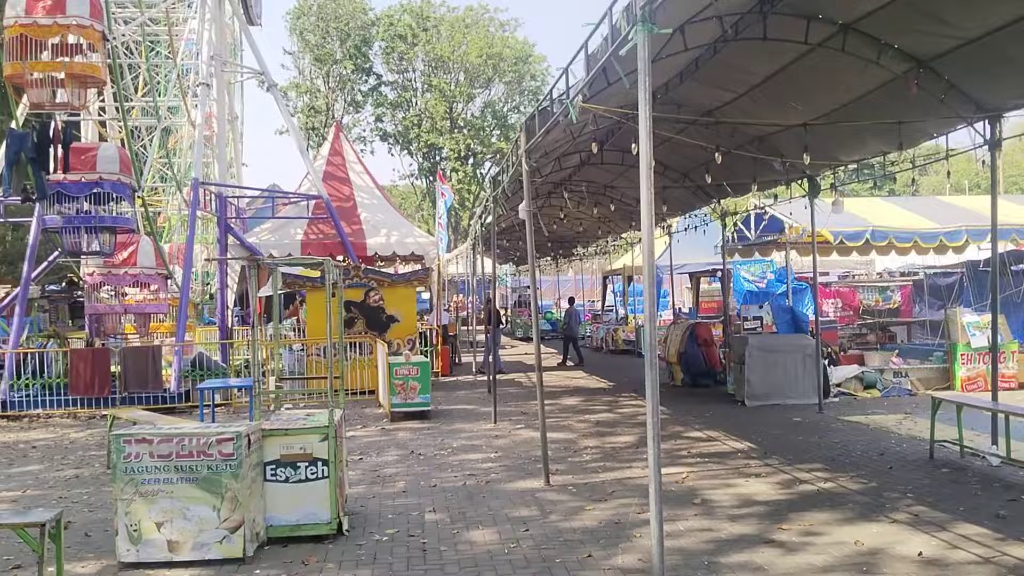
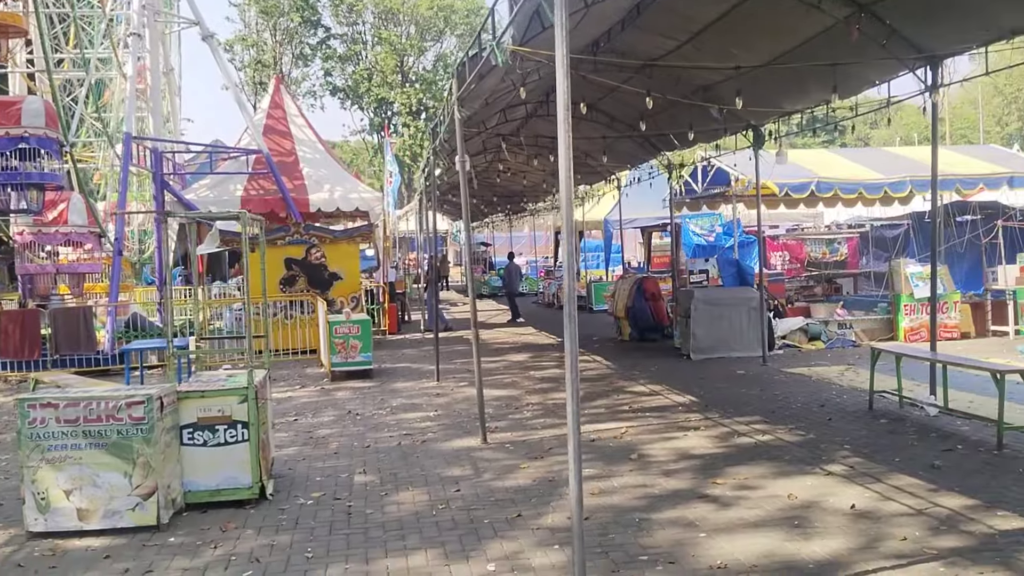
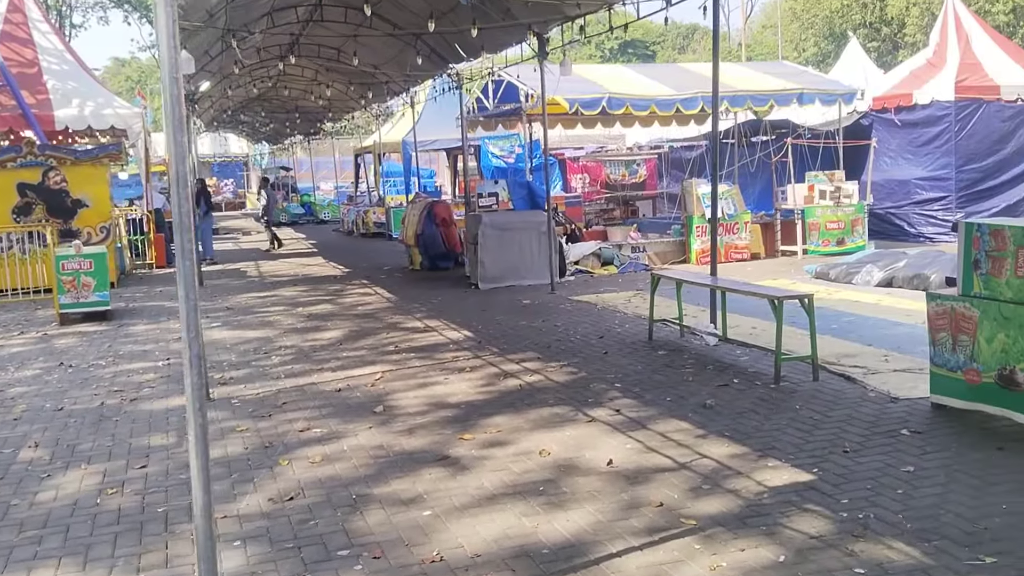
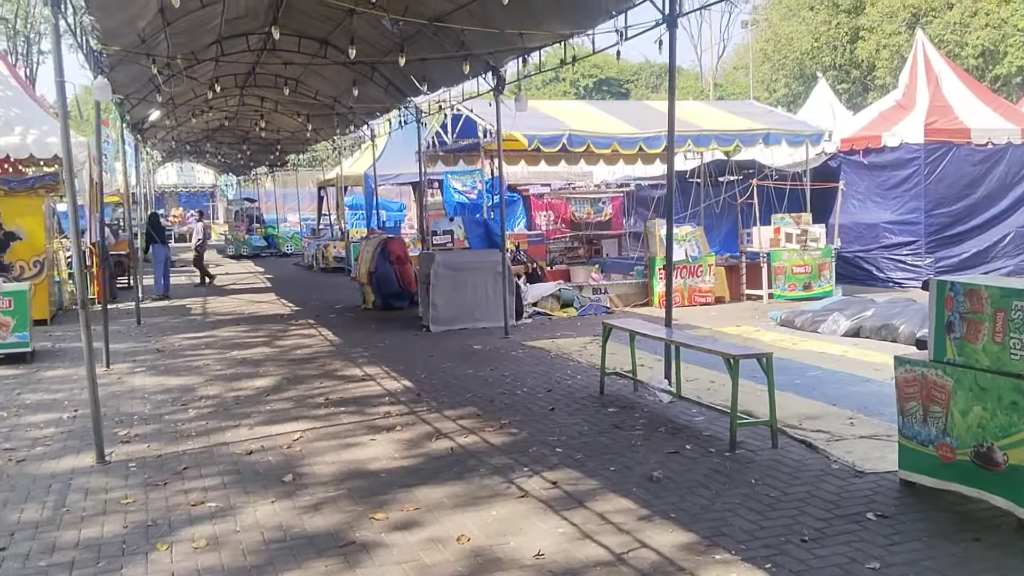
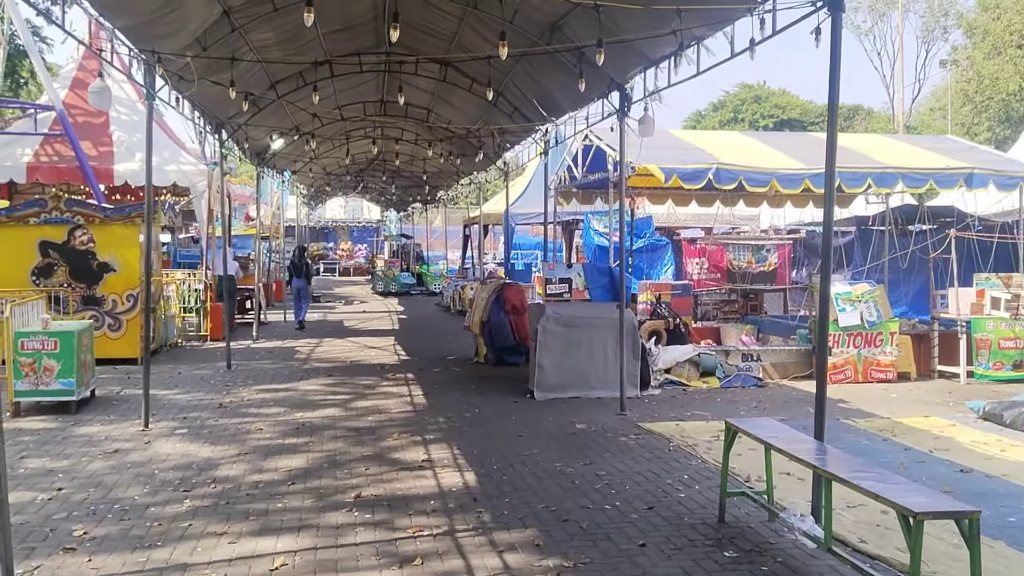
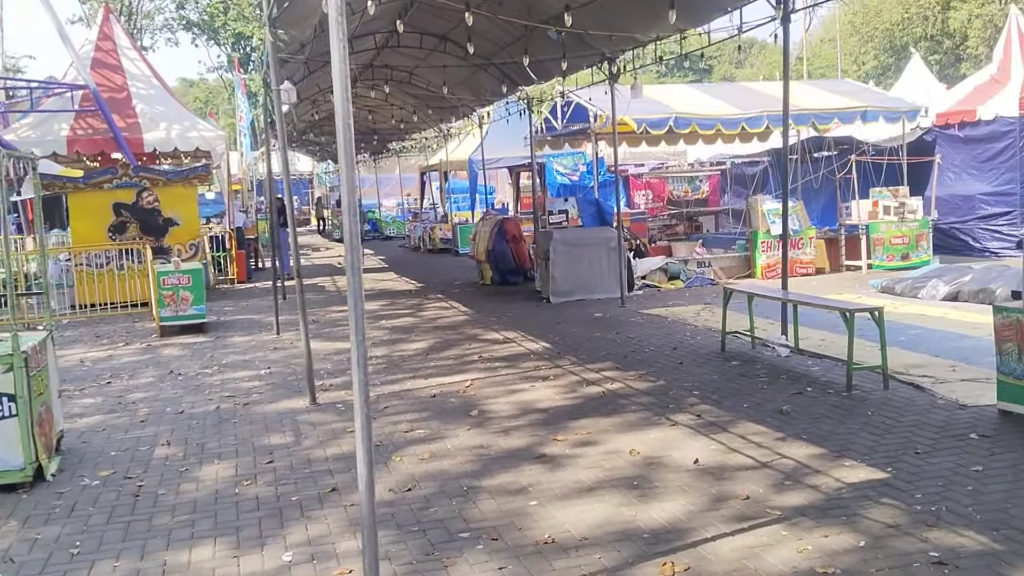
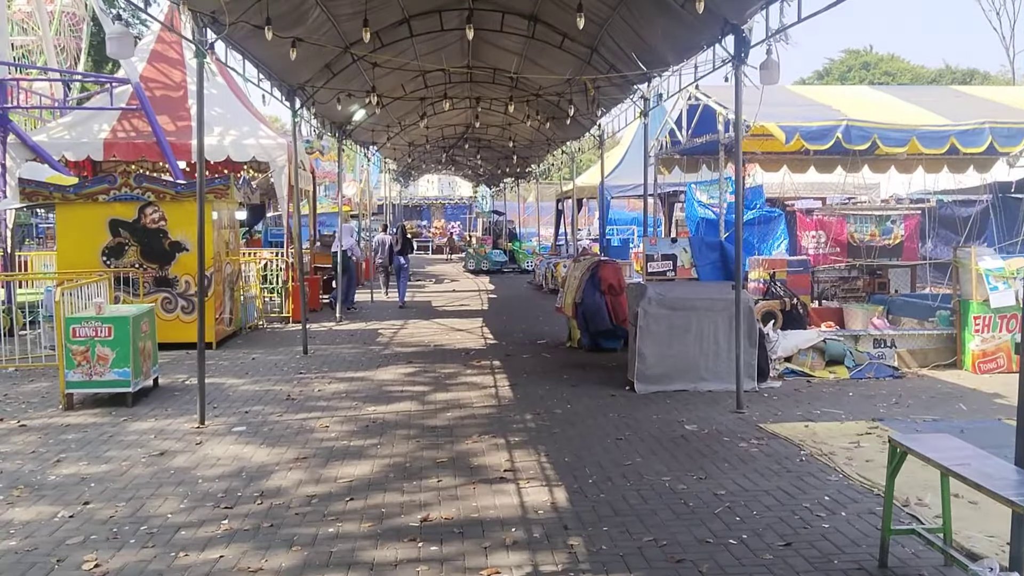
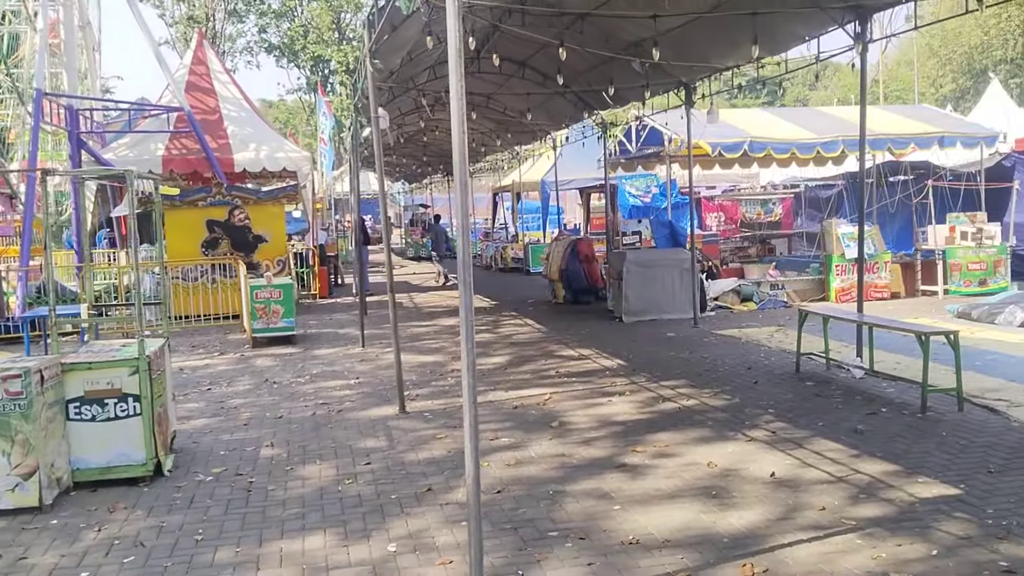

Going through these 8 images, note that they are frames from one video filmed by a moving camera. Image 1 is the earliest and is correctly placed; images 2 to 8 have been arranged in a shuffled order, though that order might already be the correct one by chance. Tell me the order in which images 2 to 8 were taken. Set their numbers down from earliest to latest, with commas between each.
2, 8, 6, 3, 4, 5, 7
